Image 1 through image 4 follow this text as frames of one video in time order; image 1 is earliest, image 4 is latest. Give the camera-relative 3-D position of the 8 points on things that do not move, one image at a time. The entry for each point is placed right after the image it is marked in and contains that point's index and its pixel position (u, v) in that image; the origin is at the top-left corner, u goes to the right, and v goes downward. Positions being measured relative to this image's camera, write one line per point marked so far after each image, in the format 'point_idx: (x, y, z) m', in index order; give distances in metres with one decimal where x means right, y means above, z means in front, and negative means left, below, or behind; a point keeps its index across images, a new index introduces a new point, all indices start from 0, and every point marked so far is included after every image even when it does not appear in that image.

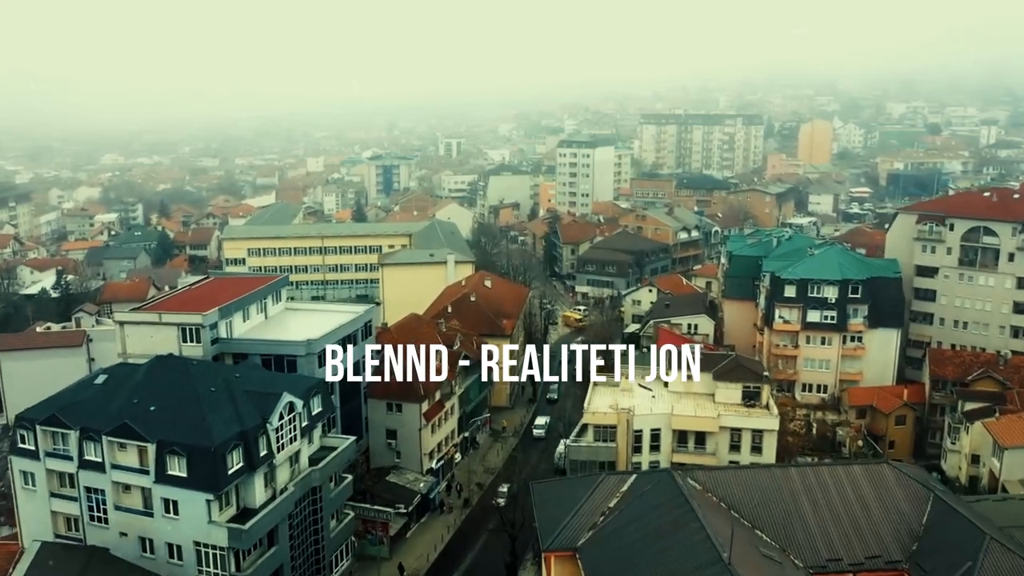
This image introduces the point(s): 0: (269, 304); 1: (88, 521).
0: (-5.9, -0.4, +20.0) m
1: (-7.0, -3.8, +13.6) m
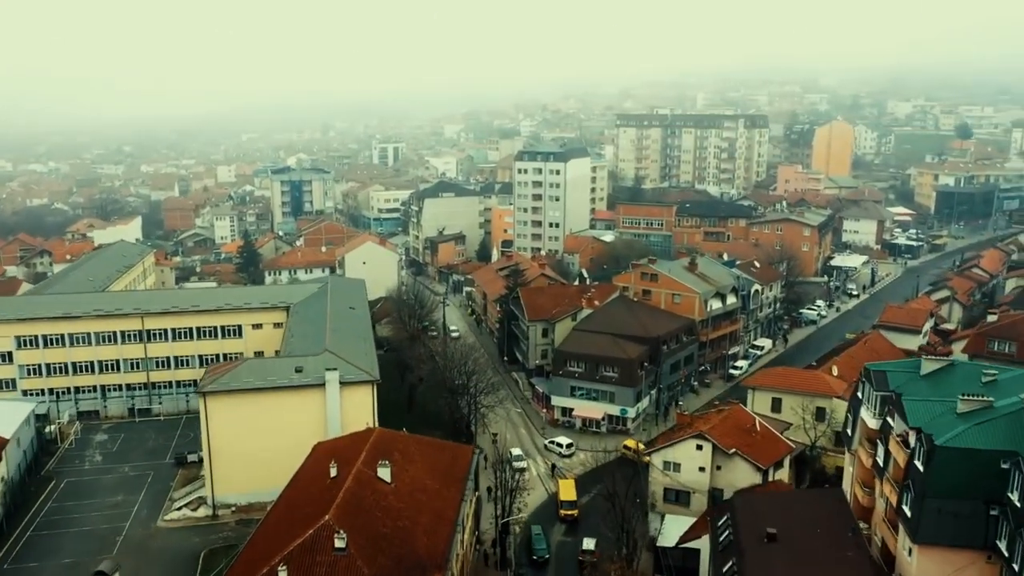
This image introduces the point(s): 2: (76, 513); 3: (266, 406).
0: (-6.7, -3.7, +4.5) m
1: (-7.4, -7.2, -1.9) m
2: (-10.3, -5.3, +19.5) m
3: (-5.7, -2.7, +19.1) m
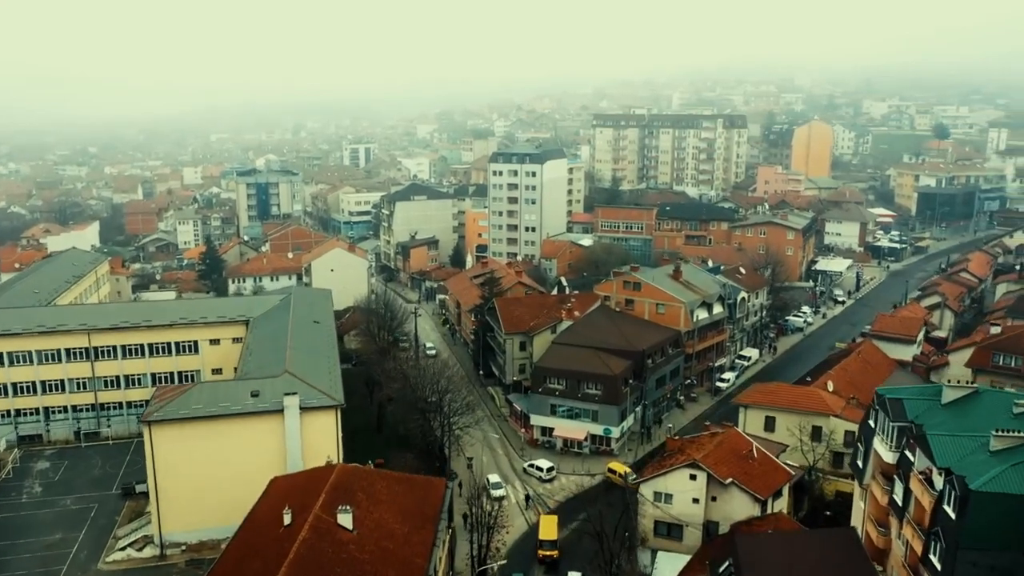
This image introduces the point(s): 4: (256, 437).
0: (-6.7, -4.1, +2.8) m
1: (-7.2, -7.6, -3.7) m
2: (-10.8, -5.7, +17.7) m
3: (-6.2, -3.1, +17.4) m
4: (-5.4, -3.2, +17.6) m
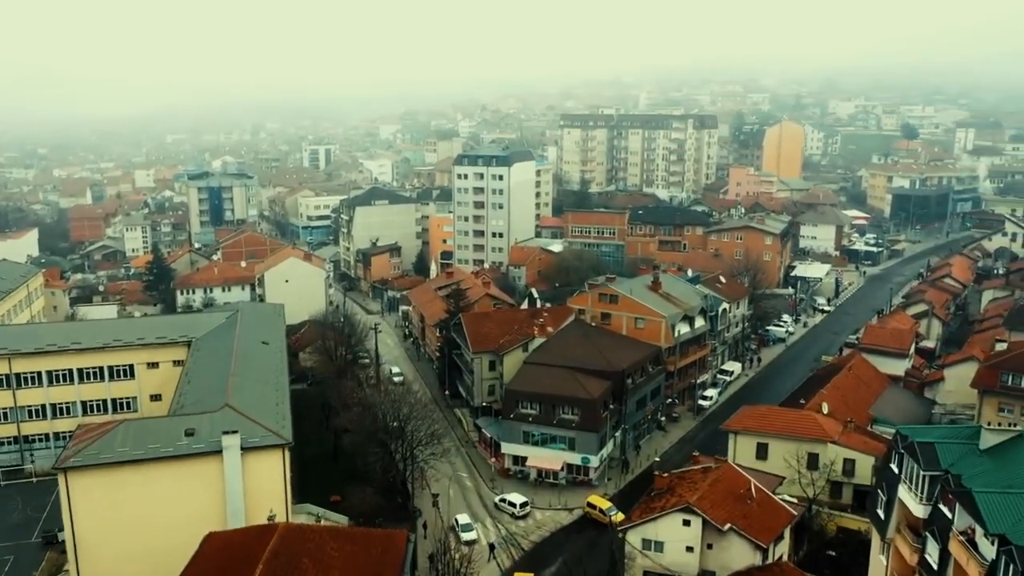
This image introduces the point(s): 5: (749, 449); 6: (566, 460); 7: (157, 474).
0: (-6.7, -4.6, +0.7) m
1: (-6.8, -8.0, -5.8) m
2: (-11.3, -6.2, +15.4) m
3: (-6.7, -3.6, +15.3) m
4: (-6.0, -3.6, +15.5) m
5: (+5.3, -3.6, +18.4) m
6: (+1.3, -4.2, +20.0) m
7: (-6.6, -3.4, +15.3) m
